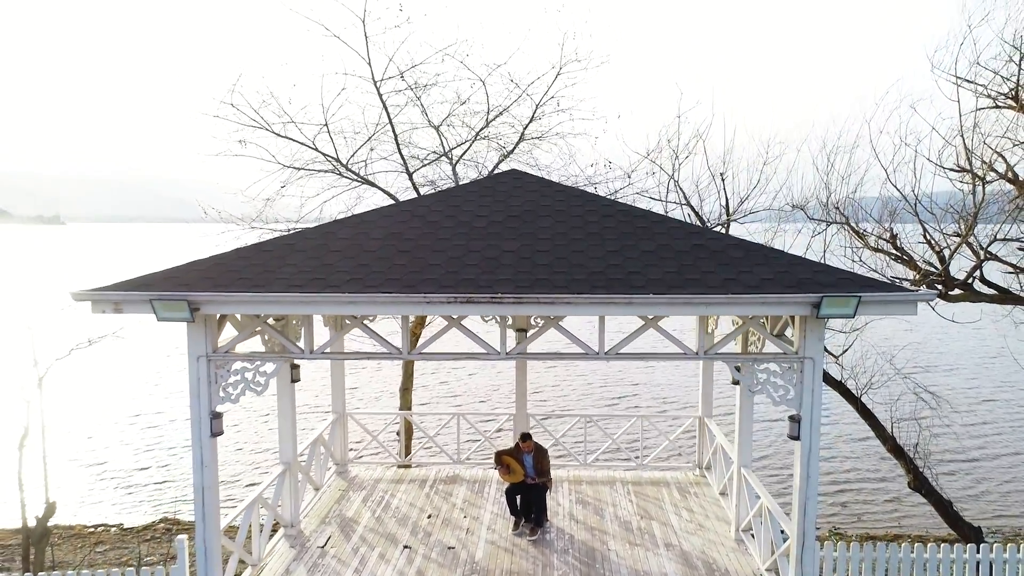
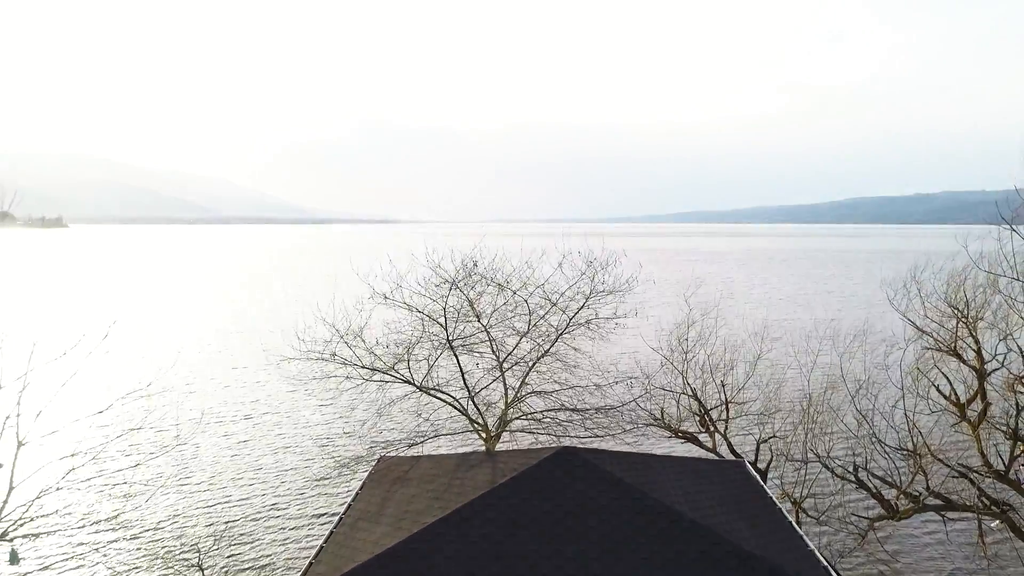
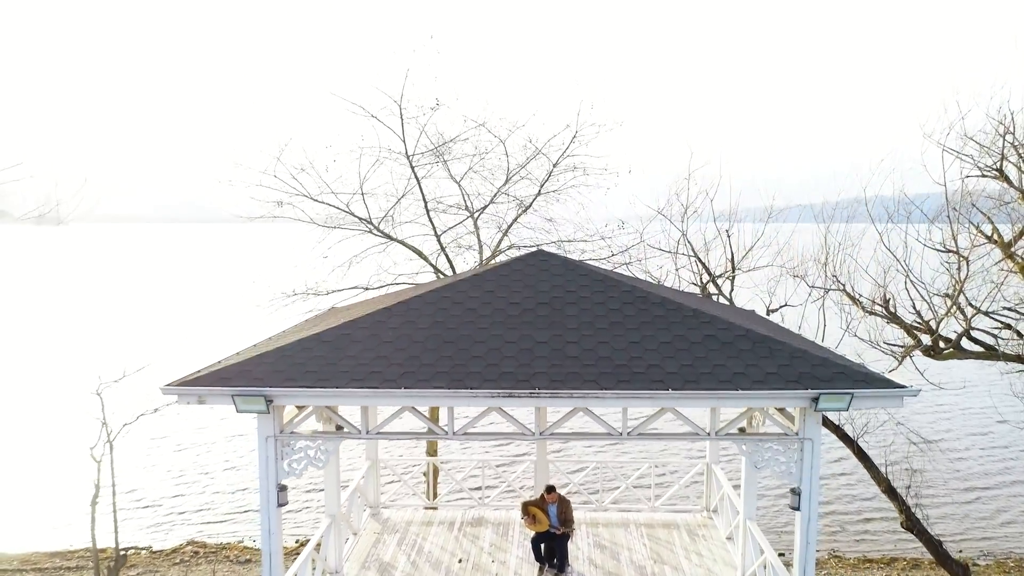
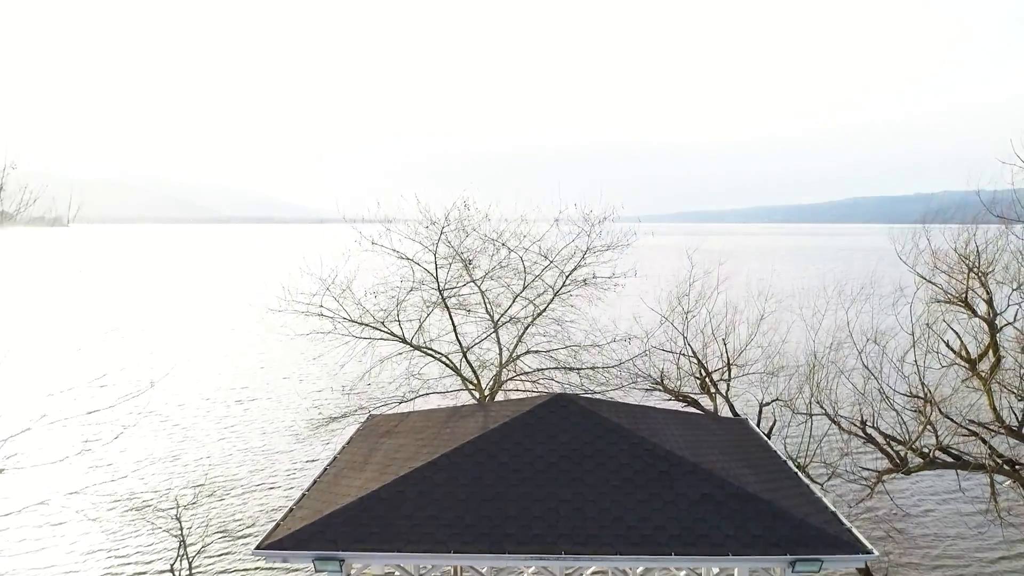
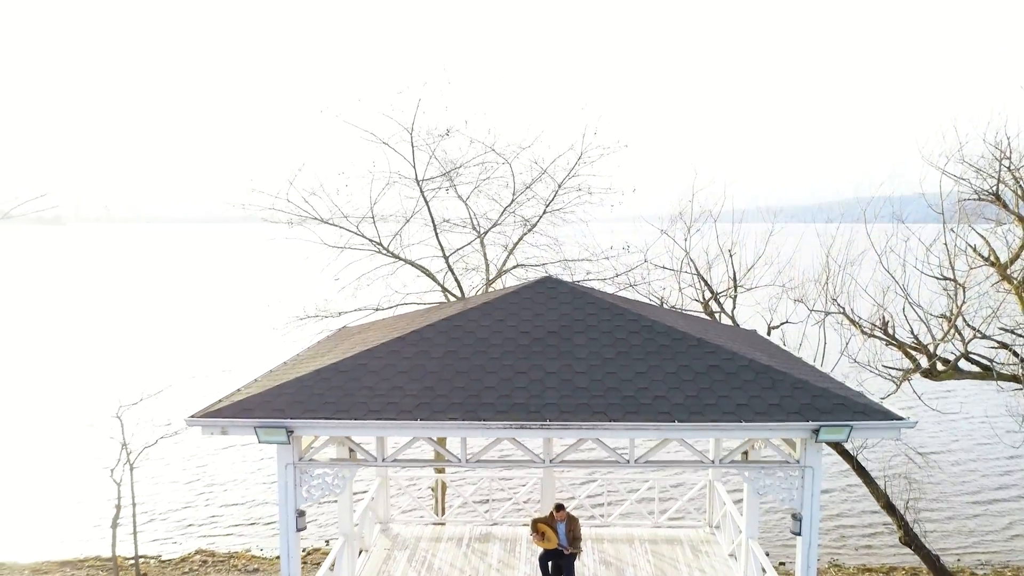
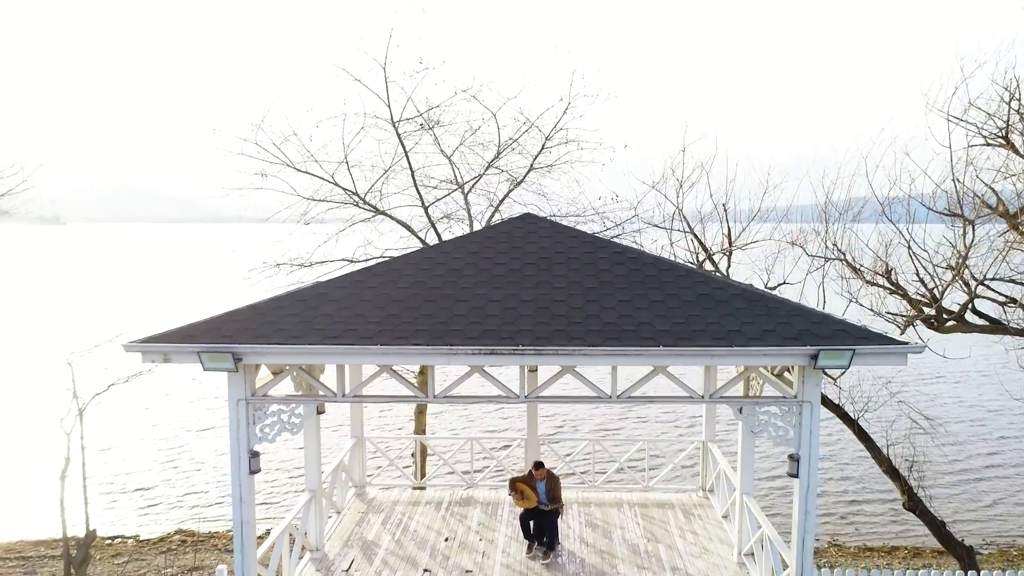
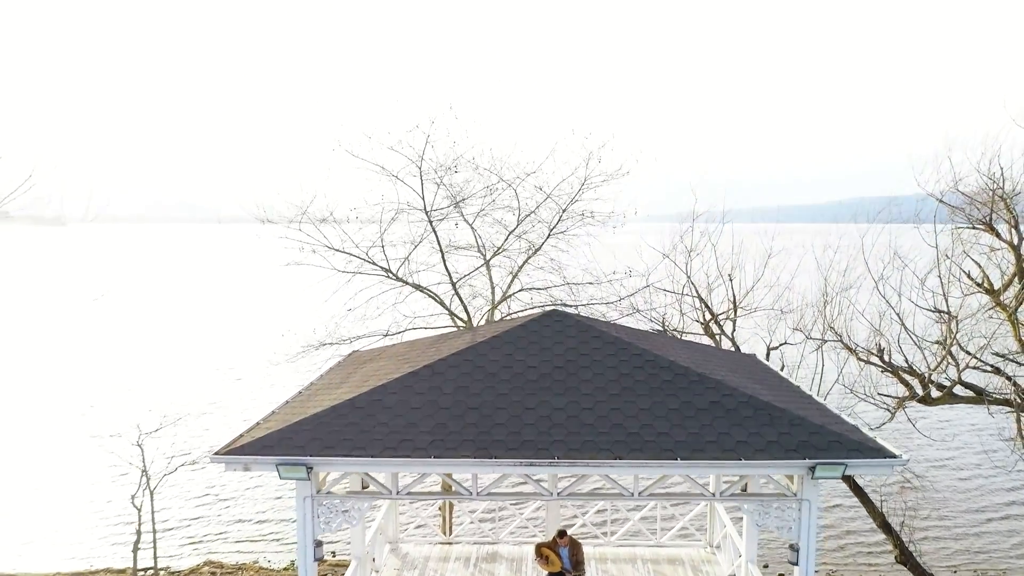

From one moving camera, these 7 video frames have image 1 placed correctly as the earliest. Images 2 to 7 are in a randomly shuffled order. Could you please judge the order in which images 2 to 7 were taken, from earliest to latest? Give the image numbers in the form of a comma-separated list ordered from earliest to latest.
6, 3, 5, 7, 4, 2
